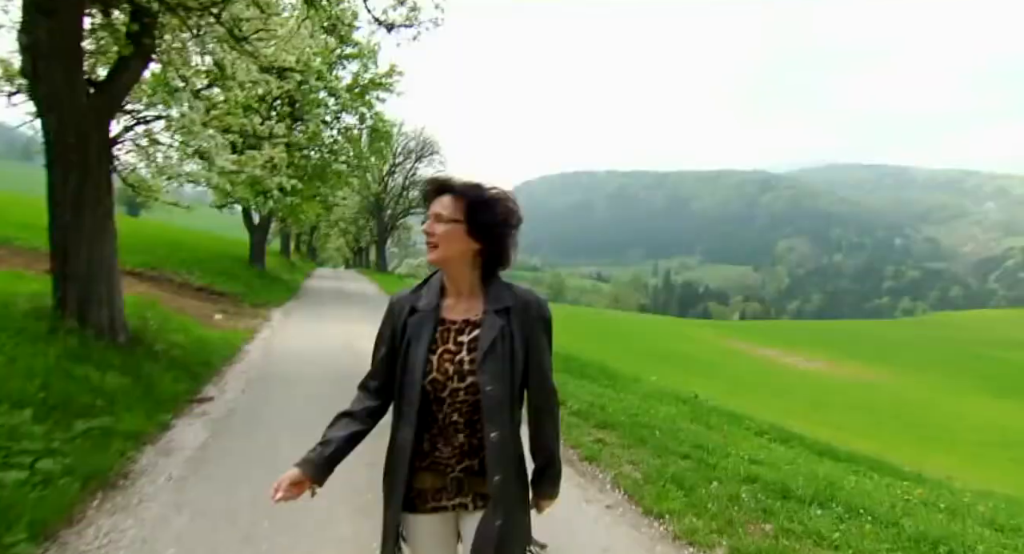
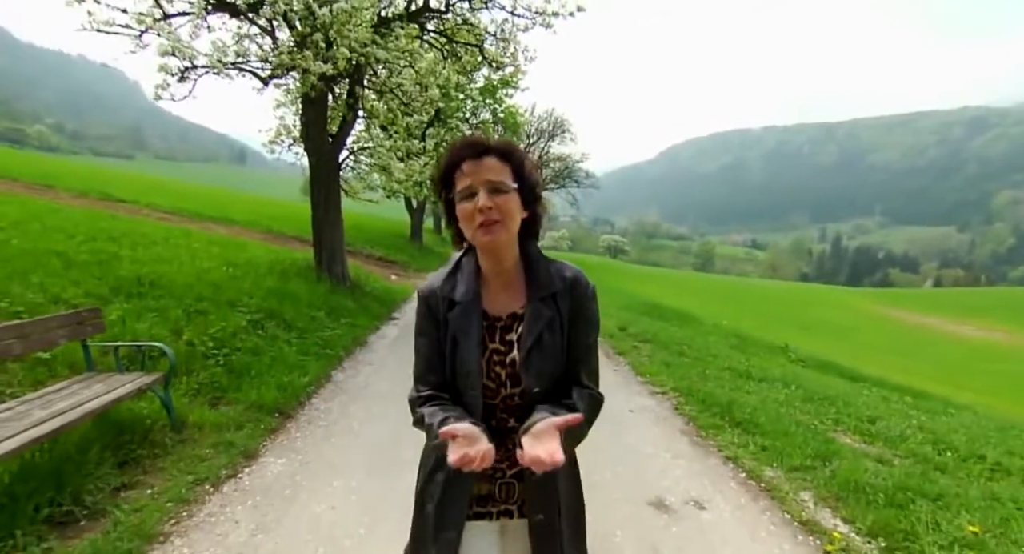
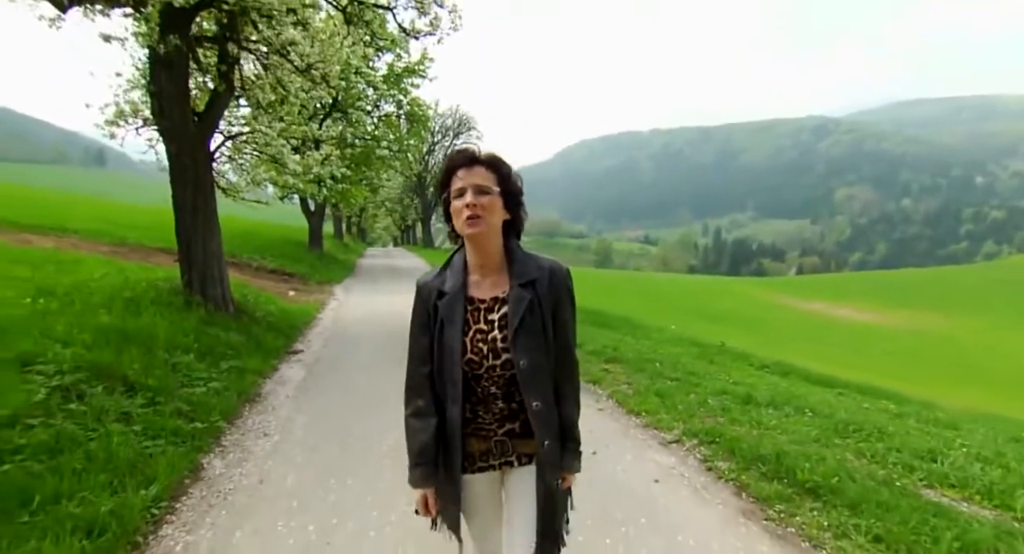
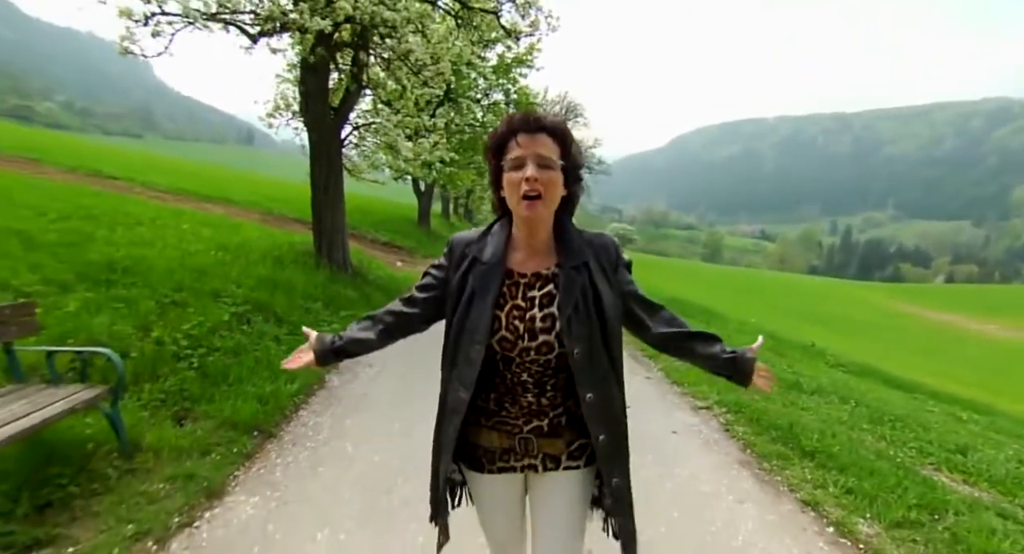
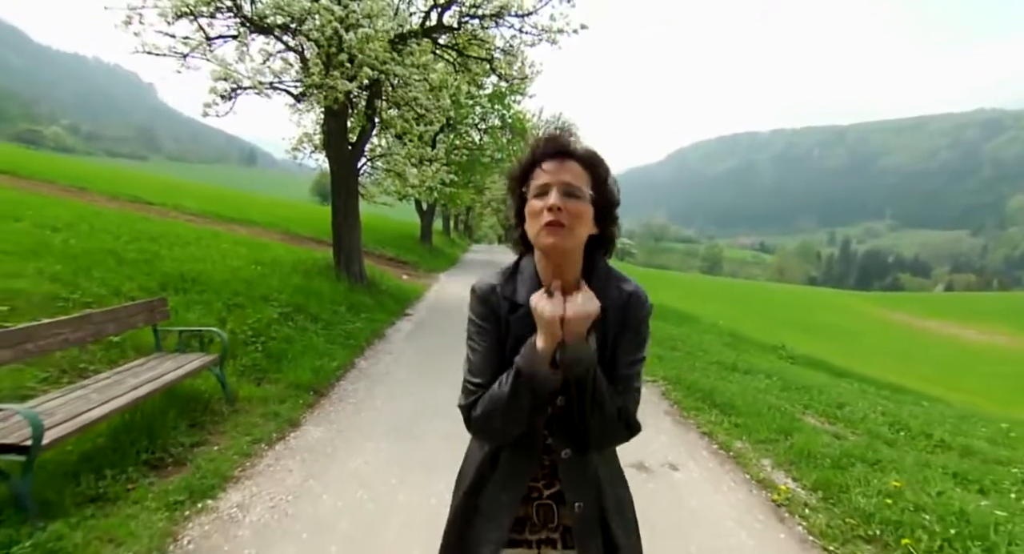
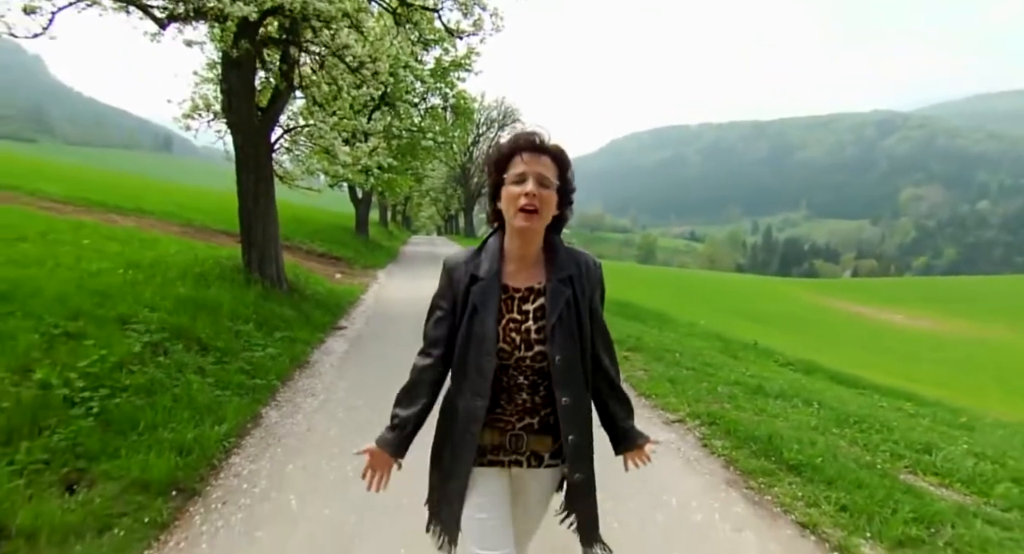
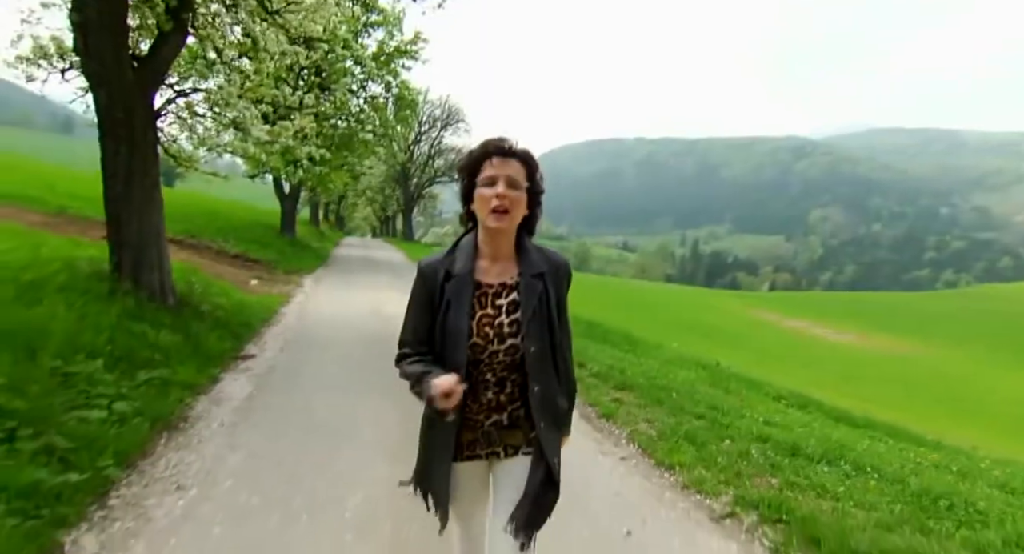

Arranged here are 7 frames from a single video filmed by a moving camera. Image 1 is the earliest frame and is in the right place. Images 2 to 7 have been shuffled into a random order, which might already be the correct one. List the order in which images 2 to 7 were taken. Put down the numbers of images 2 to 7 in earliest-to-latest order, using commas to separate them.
7, 3, 6, 4, 2, 5
